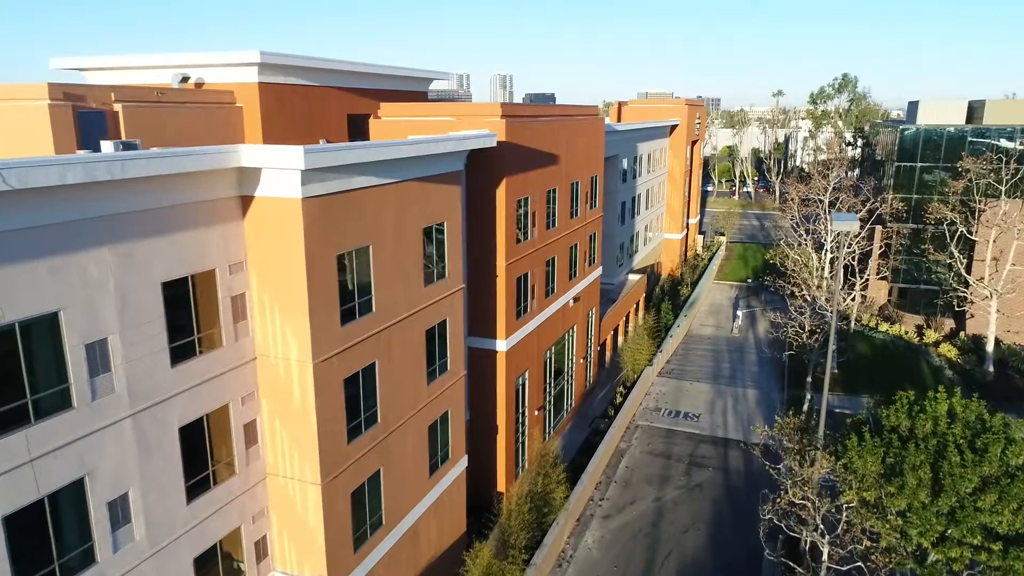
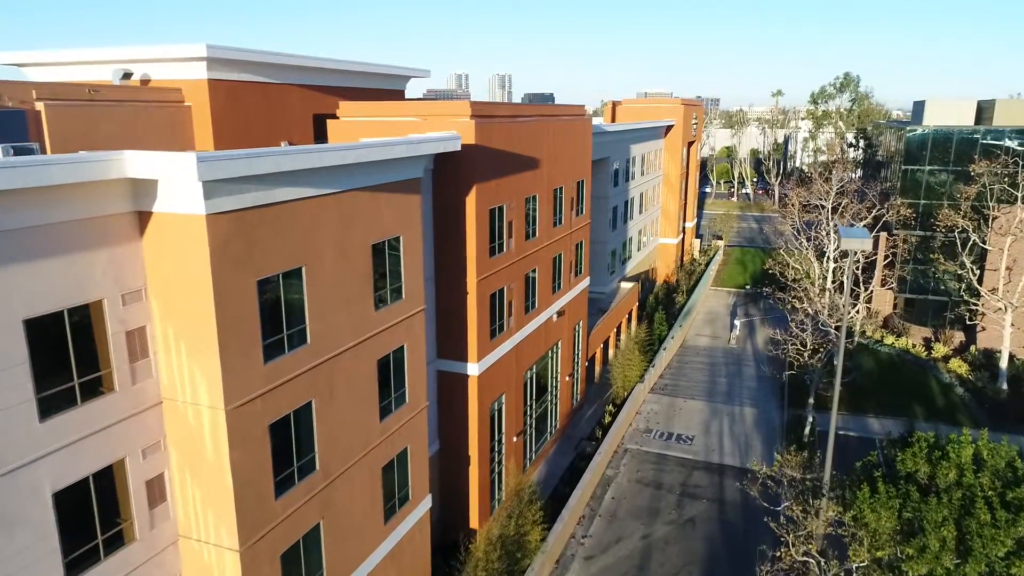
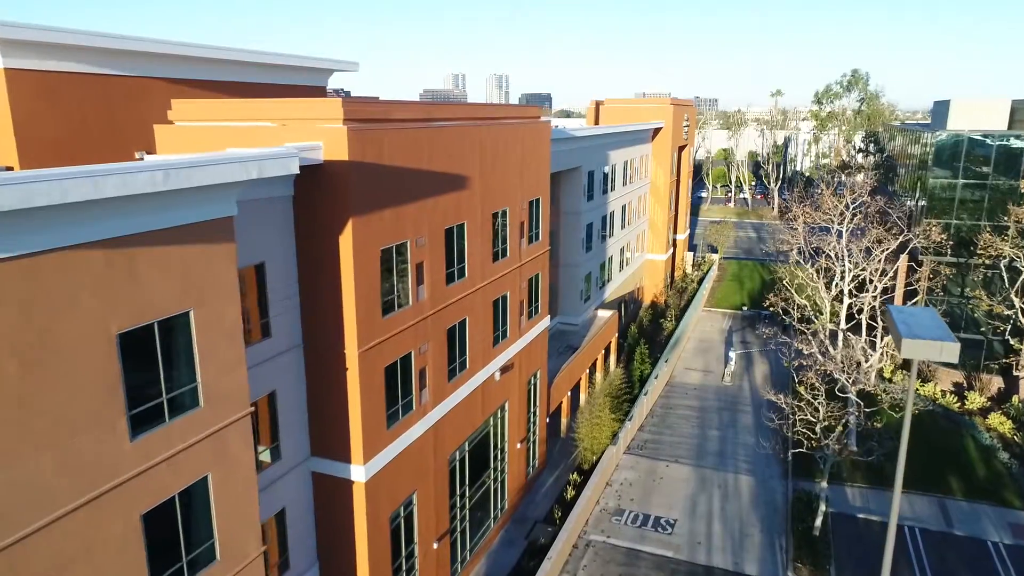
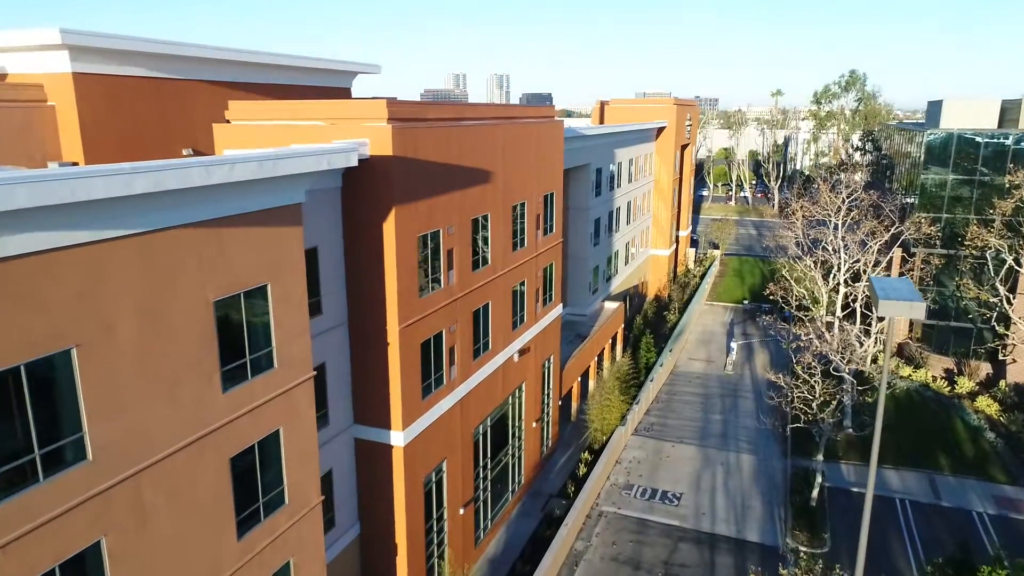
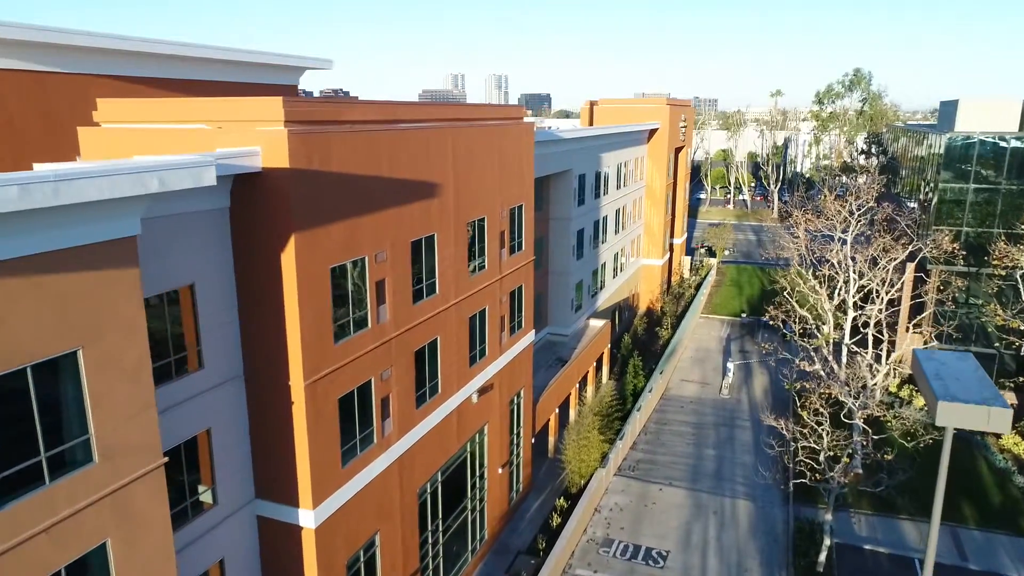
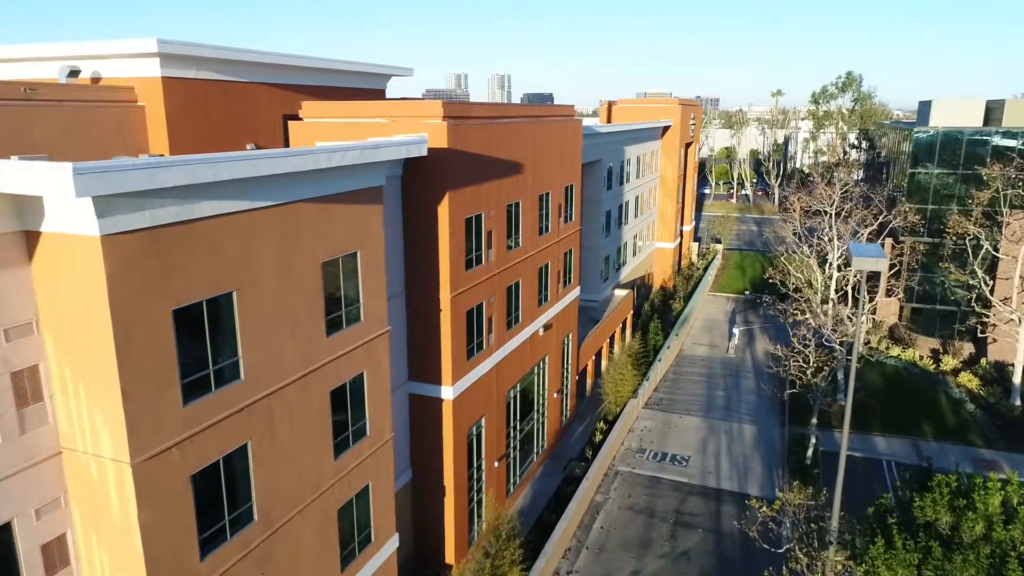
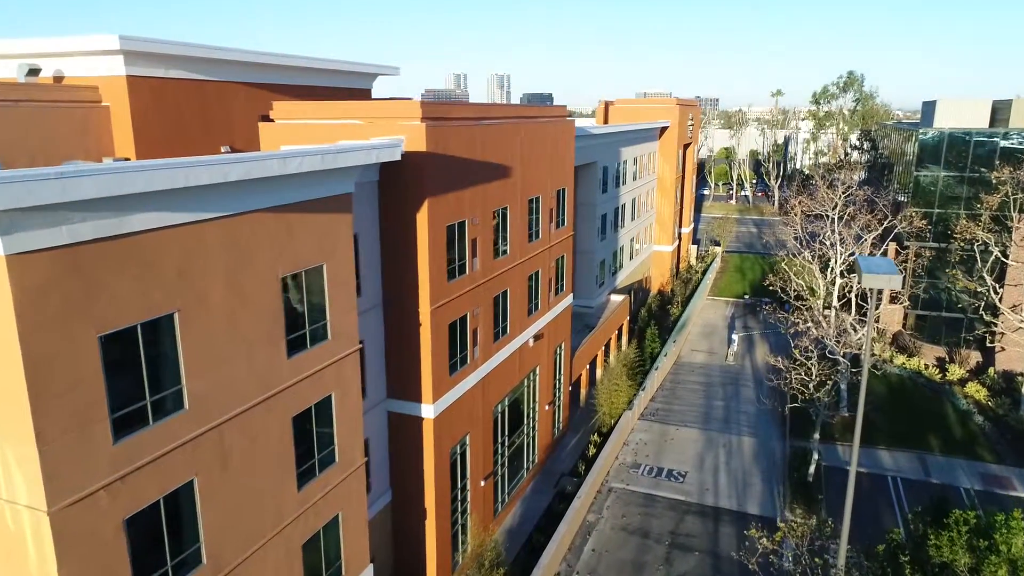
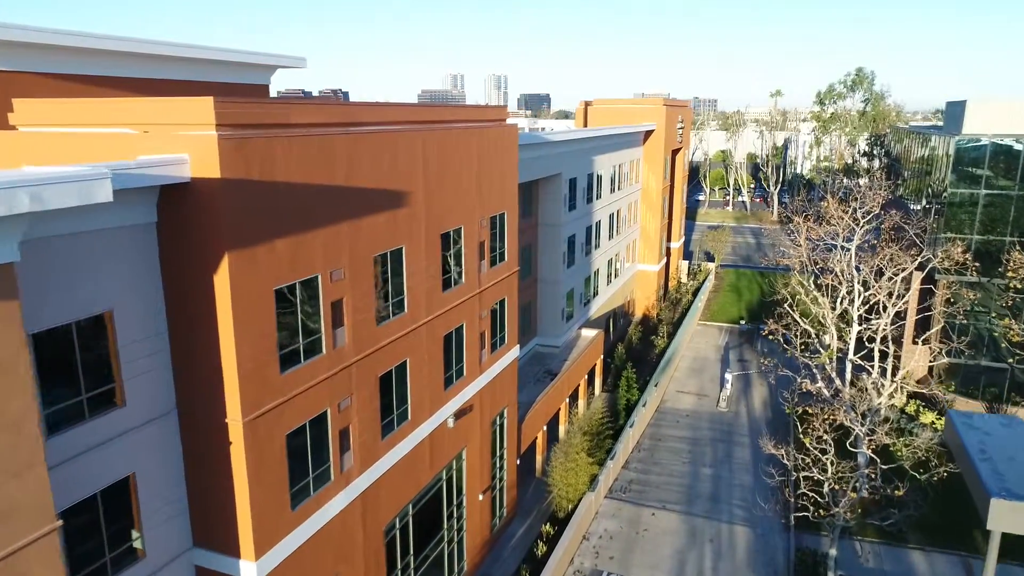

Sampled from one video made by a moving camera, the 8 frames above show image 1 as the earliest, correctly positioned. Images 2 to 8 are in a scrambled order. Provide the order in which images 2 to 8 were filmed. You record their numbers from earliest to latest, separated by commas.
2, 6, 7, 4, 3, 5, 8
